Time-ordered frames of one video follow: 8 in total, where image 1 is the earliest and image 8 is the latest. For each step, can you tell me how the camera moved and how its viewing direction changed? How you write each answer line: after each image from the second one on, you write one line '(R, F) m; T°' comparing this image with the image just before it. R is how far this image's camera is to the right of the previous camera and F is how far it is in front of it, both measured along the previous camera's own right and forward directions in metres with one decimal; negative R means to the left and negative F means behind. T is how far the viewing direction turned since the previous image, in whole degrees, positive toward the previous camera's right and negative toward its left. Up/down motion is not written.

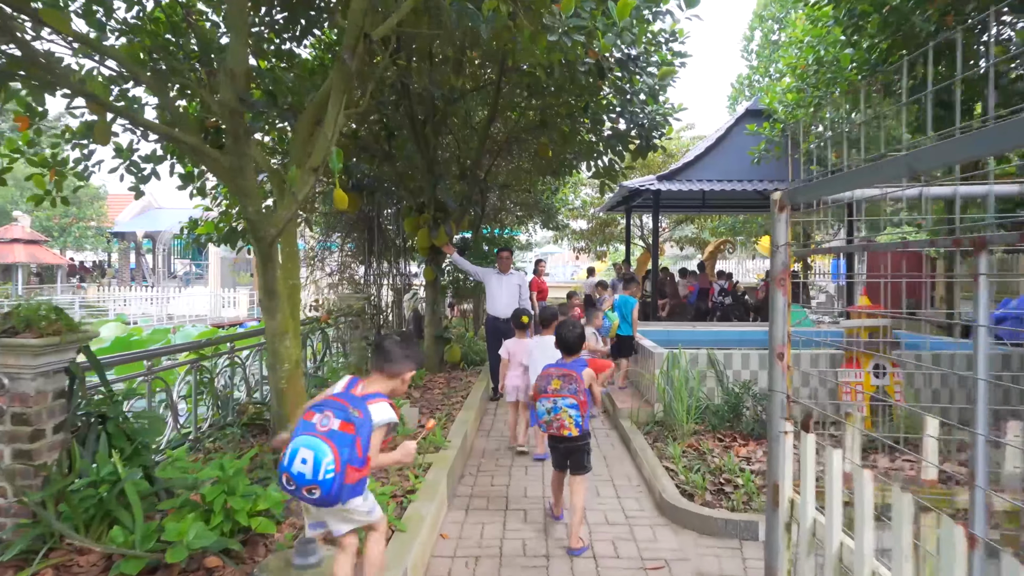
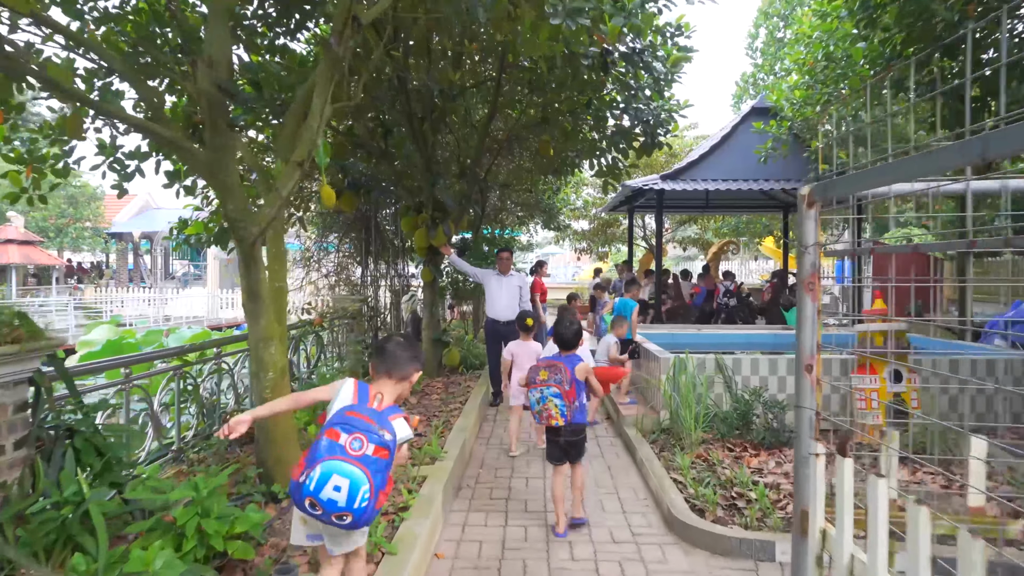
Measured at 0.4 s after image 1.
(0.0, +0.2) m; 0°
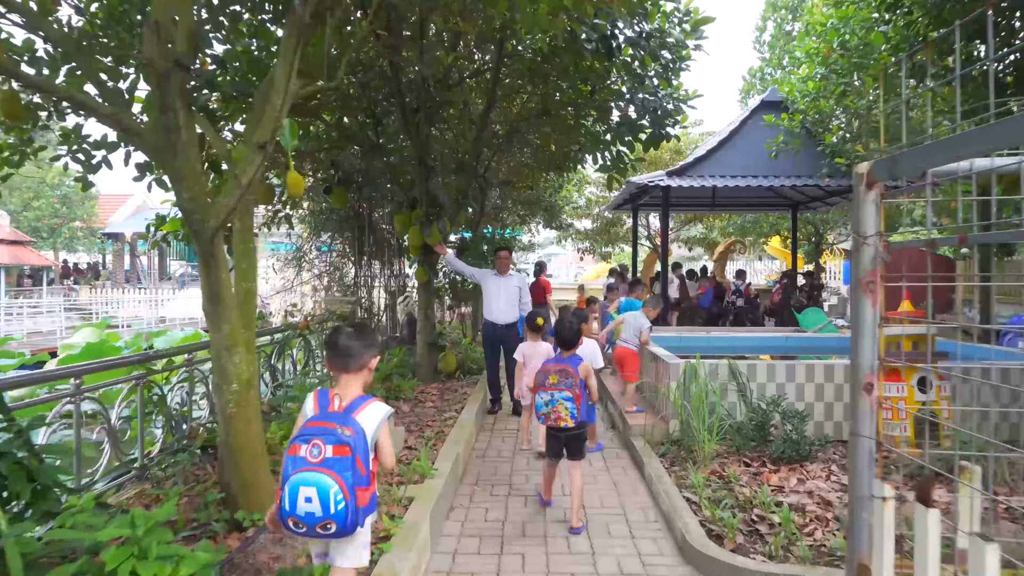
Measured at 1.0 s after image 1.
(0.0, +0.3) m; 0°
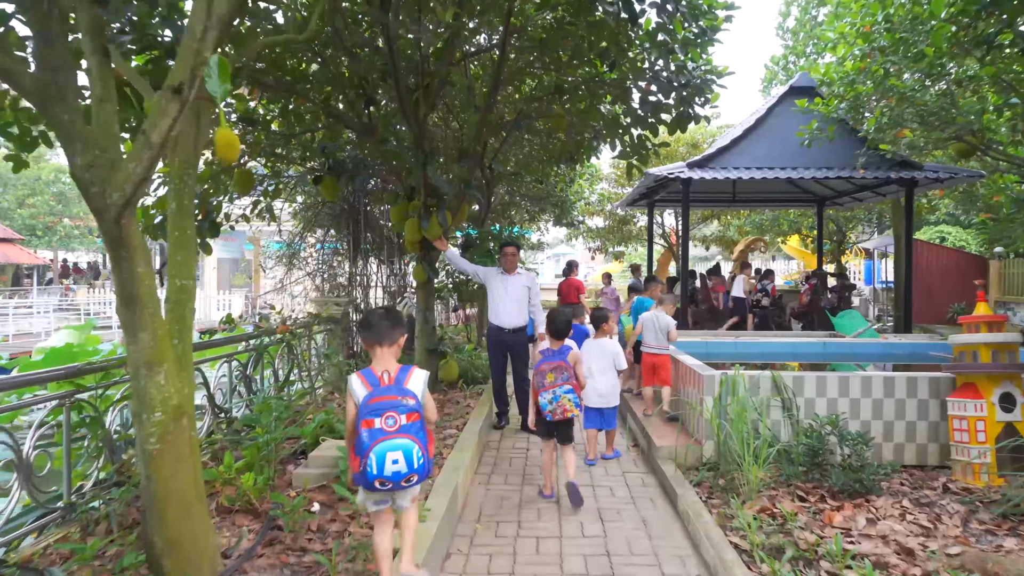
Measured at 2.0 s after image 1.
(0.0, +0.6) m; -1°
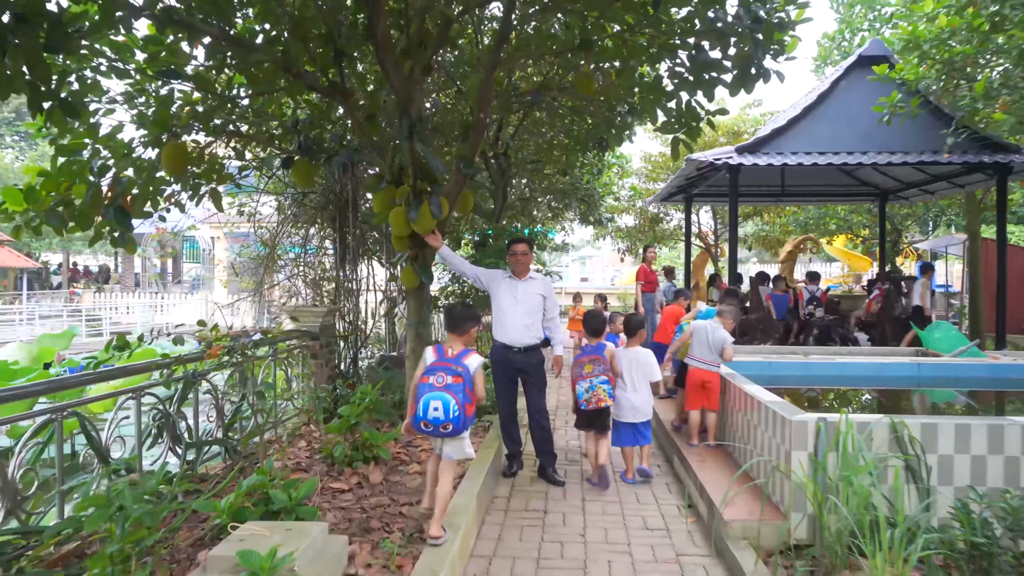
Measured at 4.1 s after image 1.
(+0.1, +1.1) m; -2°
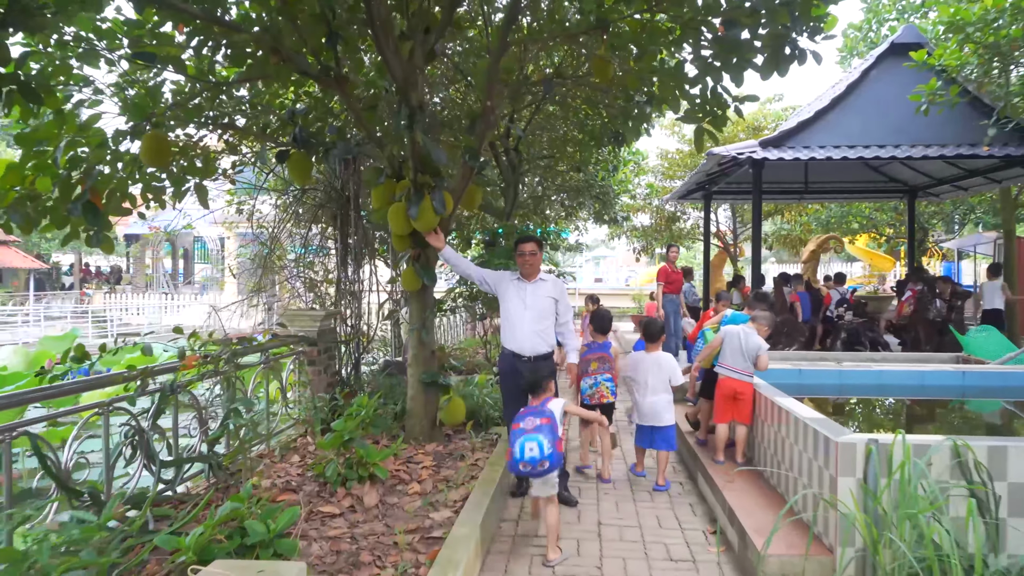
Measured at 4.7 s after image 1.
(0.0, +0.3) m; -1°
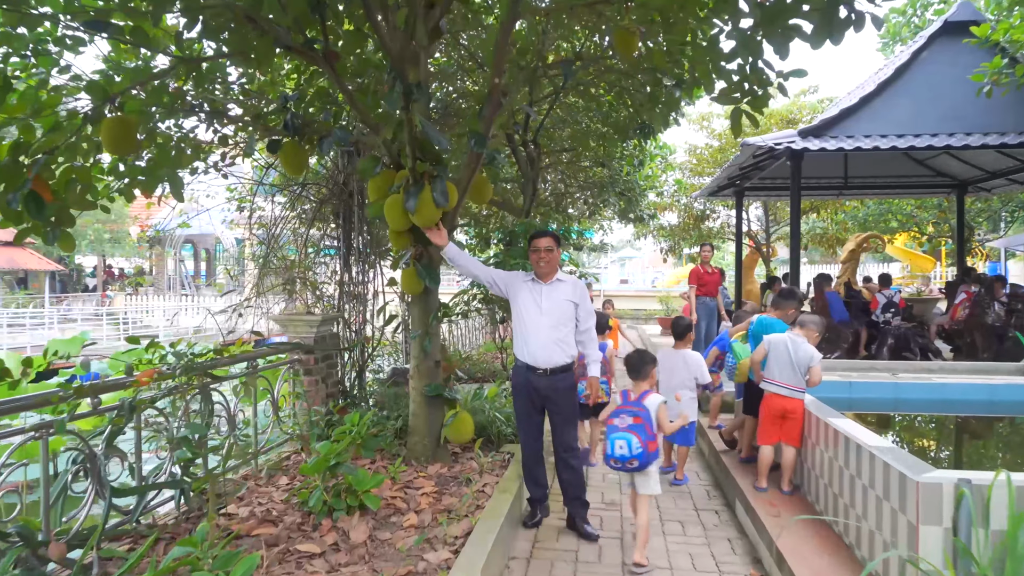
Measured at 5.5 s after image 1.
(+0.1, +0.4) m; -2°
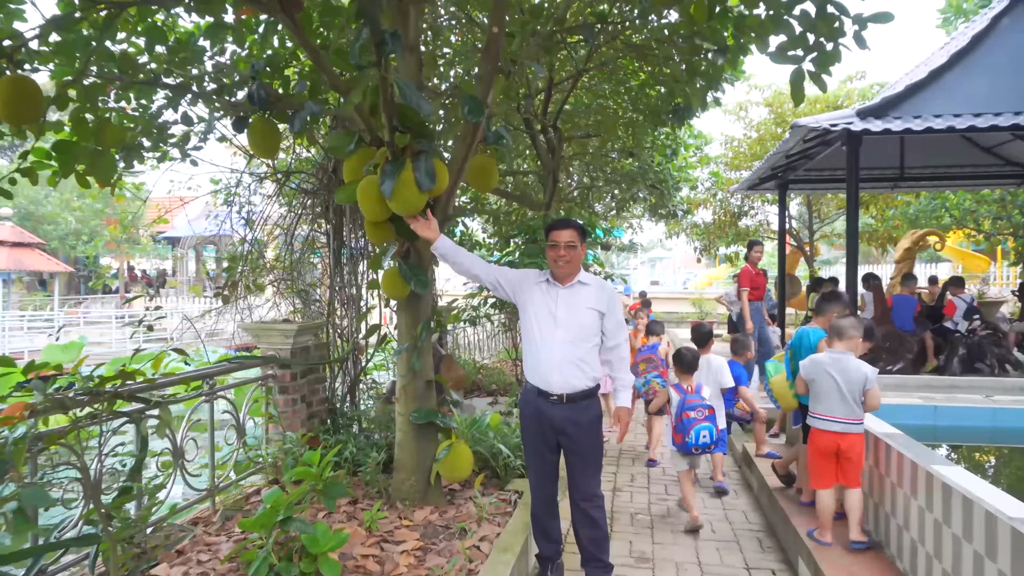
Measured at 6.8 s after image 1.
(+0.1, +0.7) m; -2°
